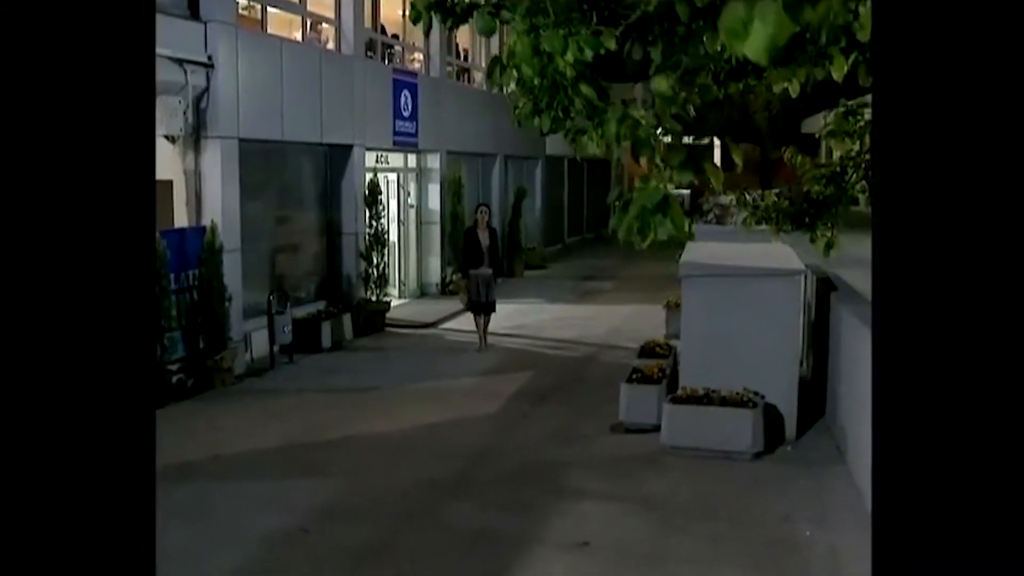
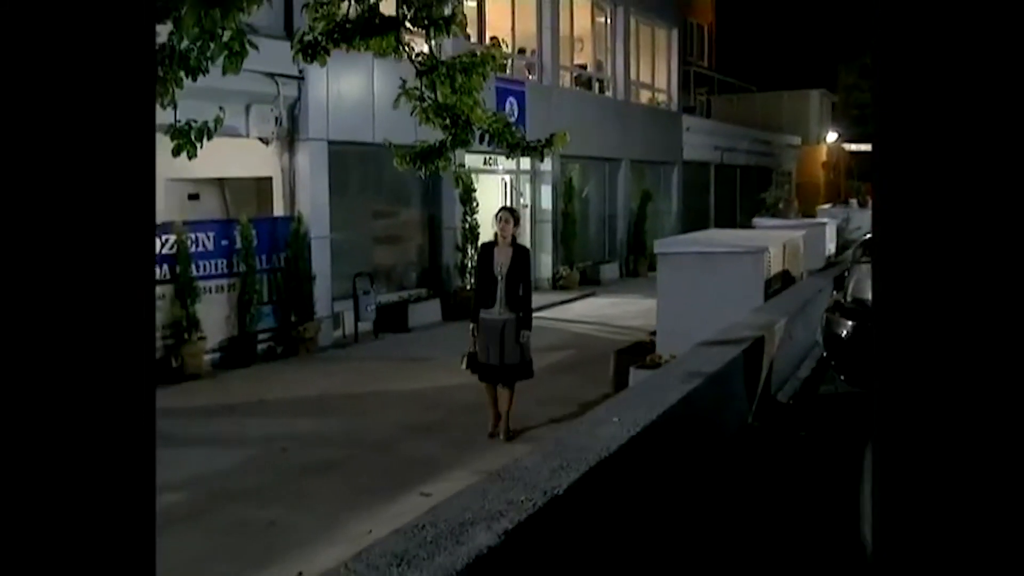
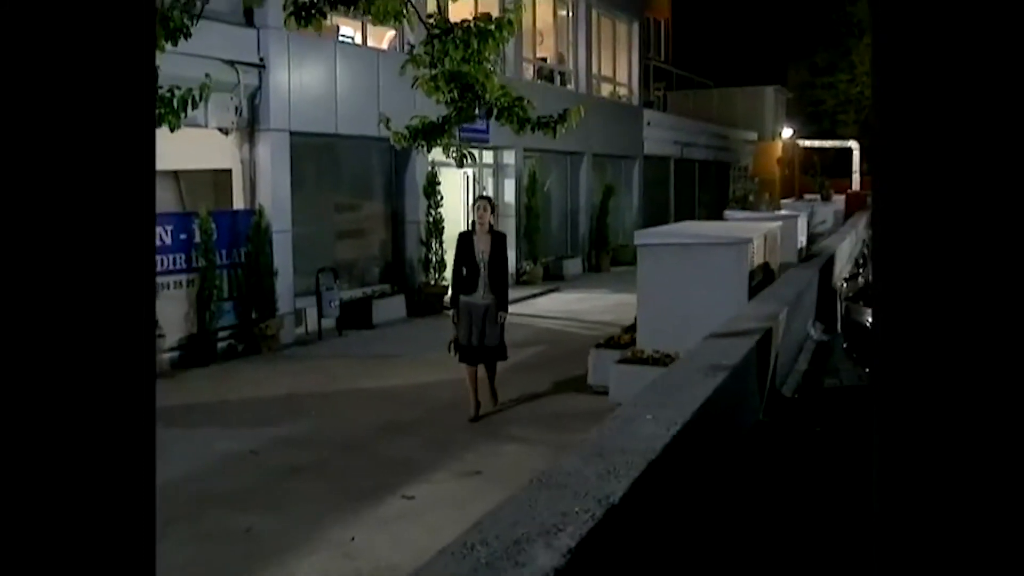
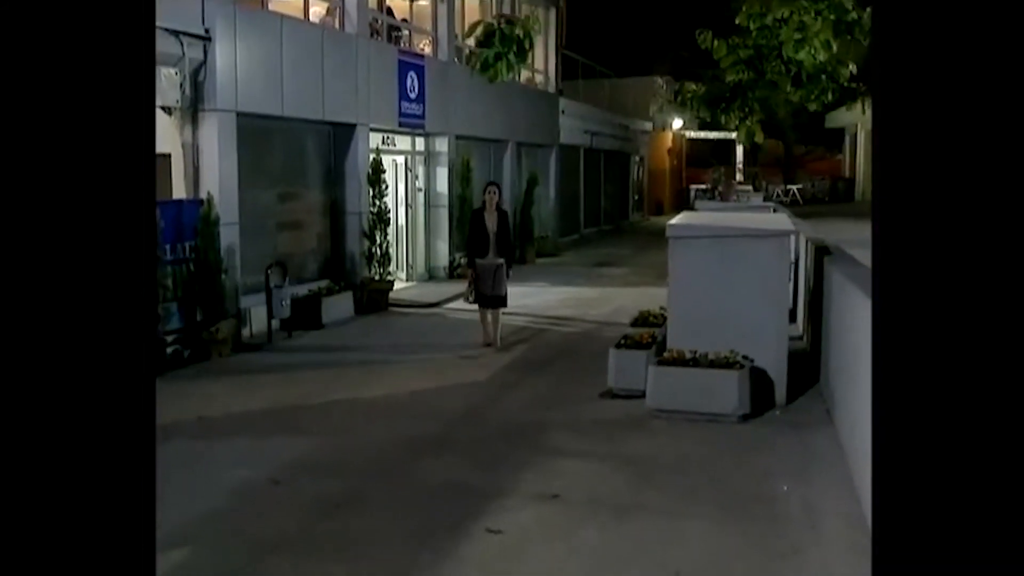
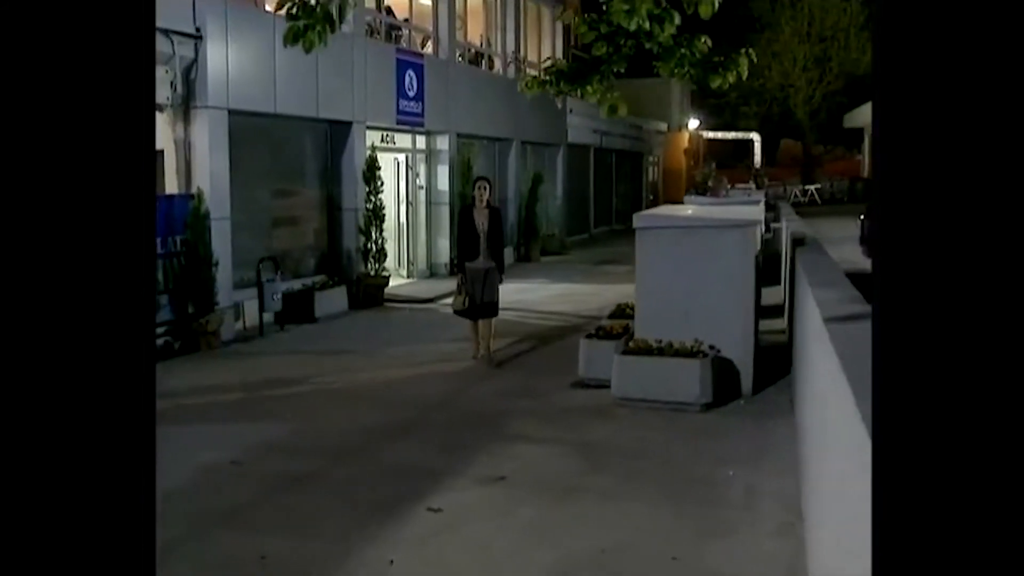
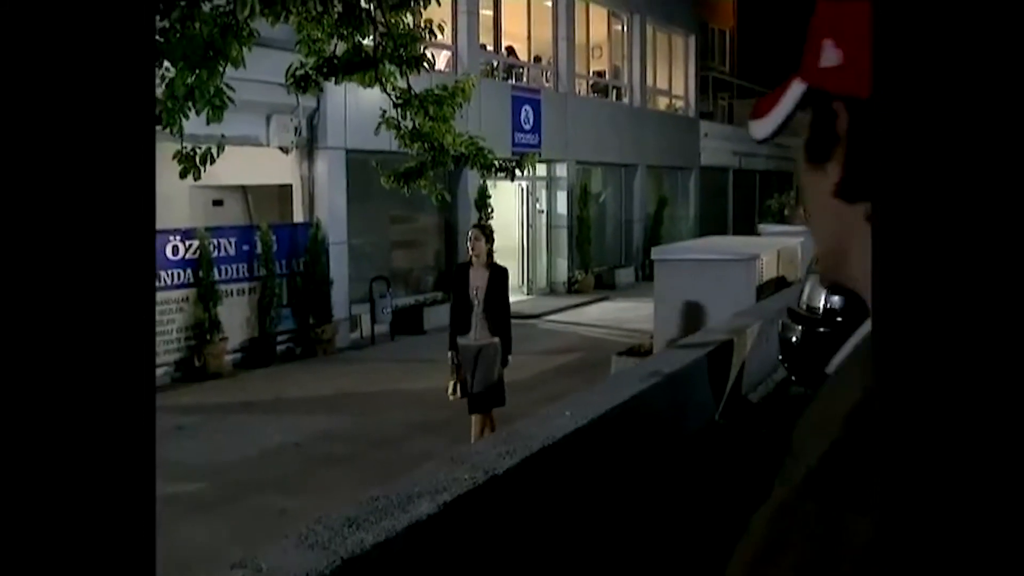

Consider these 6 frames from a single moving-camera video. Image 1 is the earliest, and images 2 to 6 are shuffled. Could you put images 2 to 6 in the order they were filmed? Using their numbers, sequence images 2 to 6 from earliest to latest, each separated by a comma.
4, 5, 3, 2, 6
